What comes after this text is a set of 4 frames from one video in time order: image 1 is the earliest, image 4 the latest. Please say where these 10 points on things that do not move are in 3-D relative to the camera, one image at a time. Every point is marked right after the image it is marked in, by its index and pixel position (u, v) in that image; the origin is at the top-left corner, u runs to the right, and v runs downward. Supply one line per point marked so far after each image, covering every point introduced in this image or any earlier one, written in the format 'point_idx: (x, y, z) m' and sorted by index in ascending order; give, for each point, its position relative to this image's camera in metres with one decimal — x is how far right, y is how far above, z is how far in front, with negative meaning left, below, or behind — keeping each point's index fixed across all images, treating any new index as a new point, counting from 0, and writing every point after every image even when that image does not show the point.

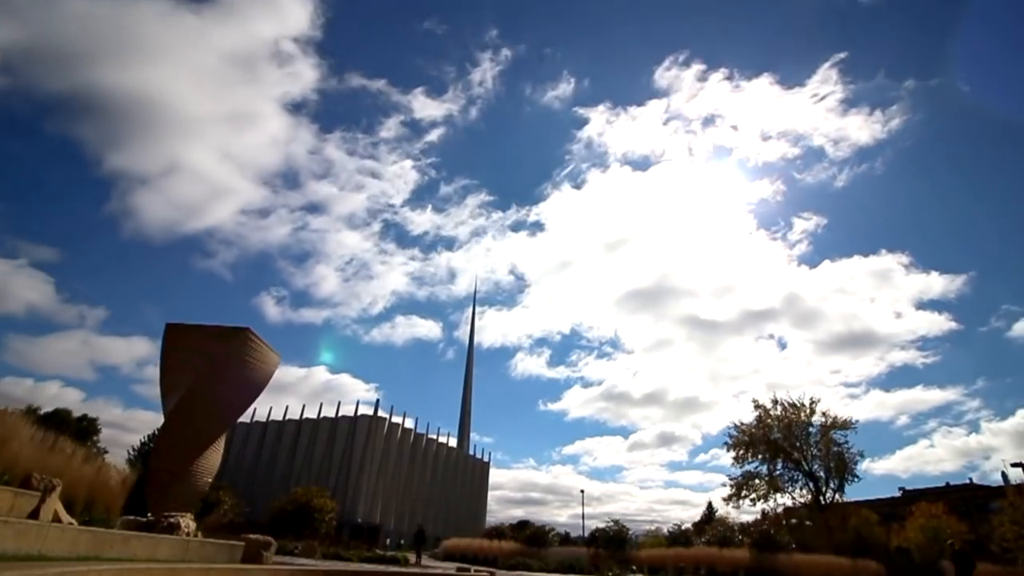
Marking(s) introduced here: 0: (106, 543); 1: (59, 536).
0: (-9.4, -5.9, +14.0) m
1: (-9.3, -5.1, +12.4) m
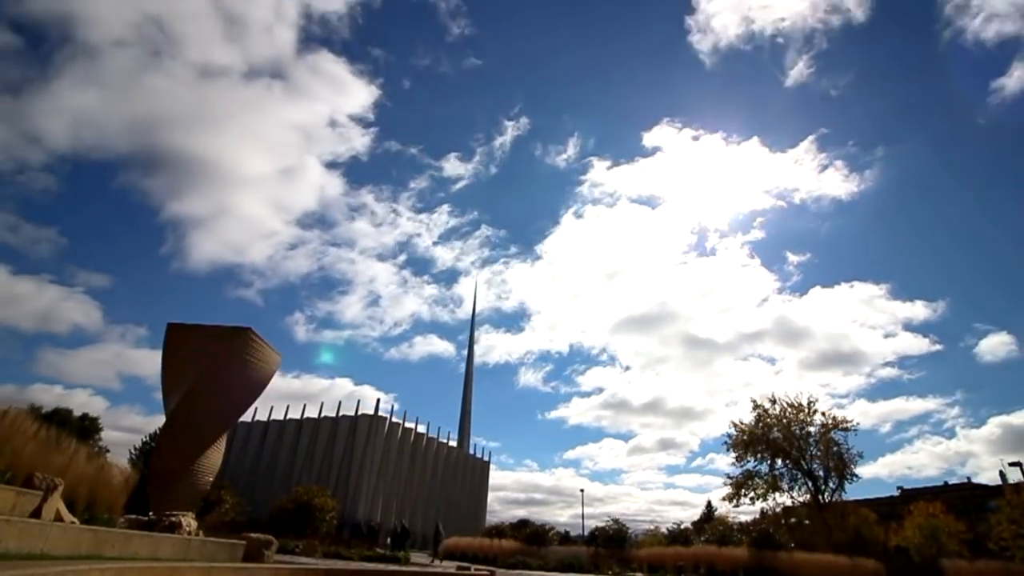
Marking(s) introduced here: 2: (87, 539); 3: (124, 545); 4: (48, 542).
0: (-9.4, -5.9, +14.1) m
1: (-9.4, -5.1, +12.5) m
2: (-9.4, -5.5, +13.3) m
3: (-9.4, -6.2, +14.7) m
4: (-9.2, -5.0, +12.0) m
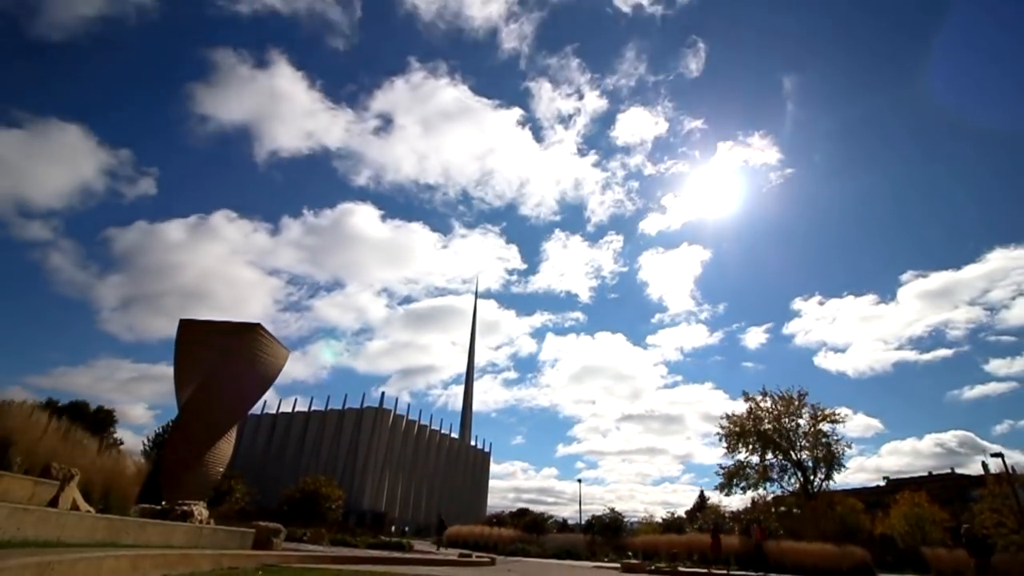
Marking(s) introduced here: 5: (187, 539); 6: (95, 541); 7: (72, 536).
0: (-9.5, -5.9, +15.1) m
1: (-9.5, -5.1, +13.5) m
2: (-9.5, -5.5, +14.3) m
3: (-9.5, -6.2, +15.7) m
4: (-9.3, -5.0, +13.0) m
5: (-9.5, -7.3, +18.0) m
6: (-9.4, -5.7, +14.0) m
7: (-9.4, -5.3, +13.3) m
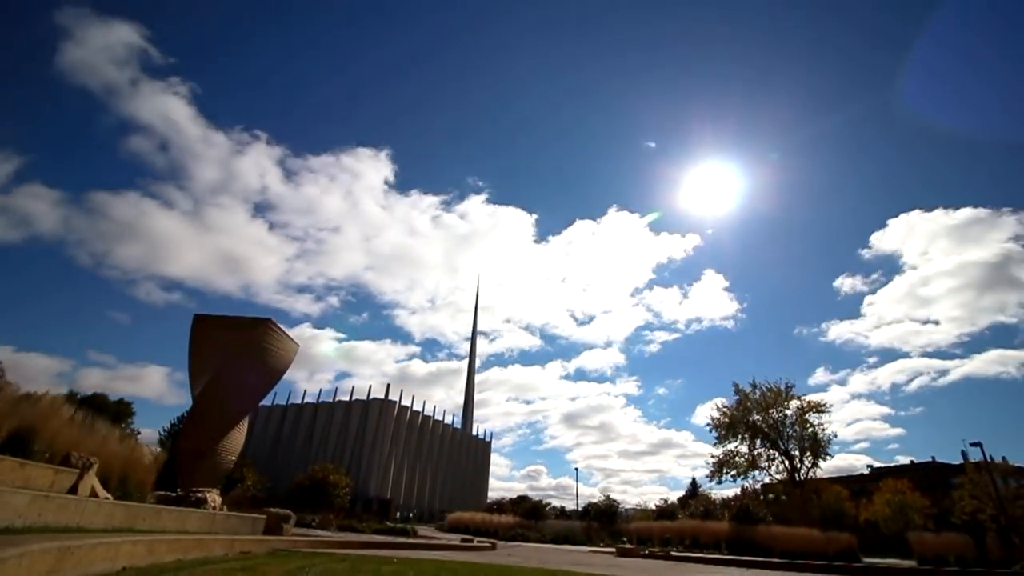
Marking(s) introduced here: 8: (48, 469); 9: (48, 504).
0: (-9.7, -6.0, +16.3) m
1: (-9.6, -5.2, +14.7) m
2: (-9.6, -5.6, +15.5) m
3: (-9.7, -6.3, +17.0) m
4: (-9.5, -5.1, +14.2) m
5: (-9.6, -7.3, +19.3) m
6: (-9.5, -5.8, +15.2) m
7: (-9.6, -5.4, +14.5) m
8: (-11.7, -4.6, +15.9) m
9: (-9.5, -4.5, +12.8) m
